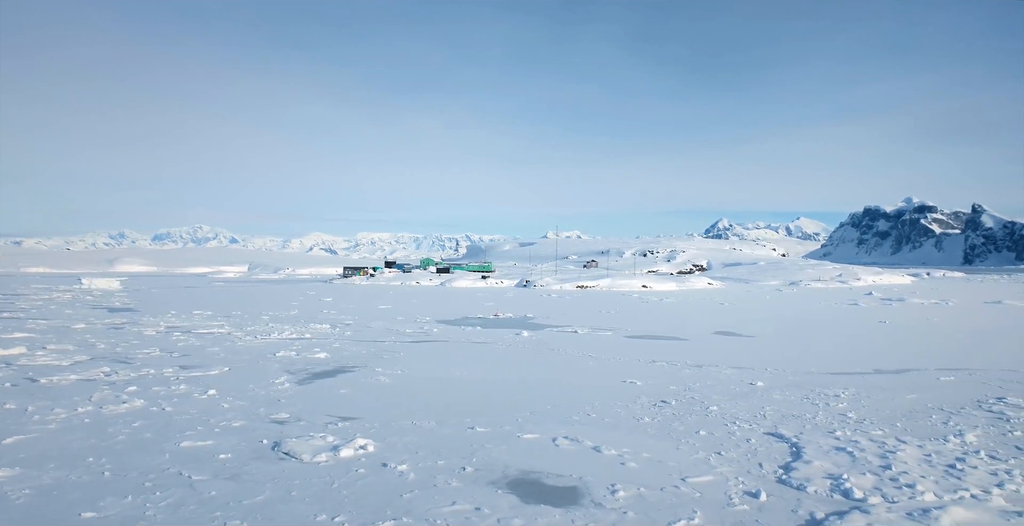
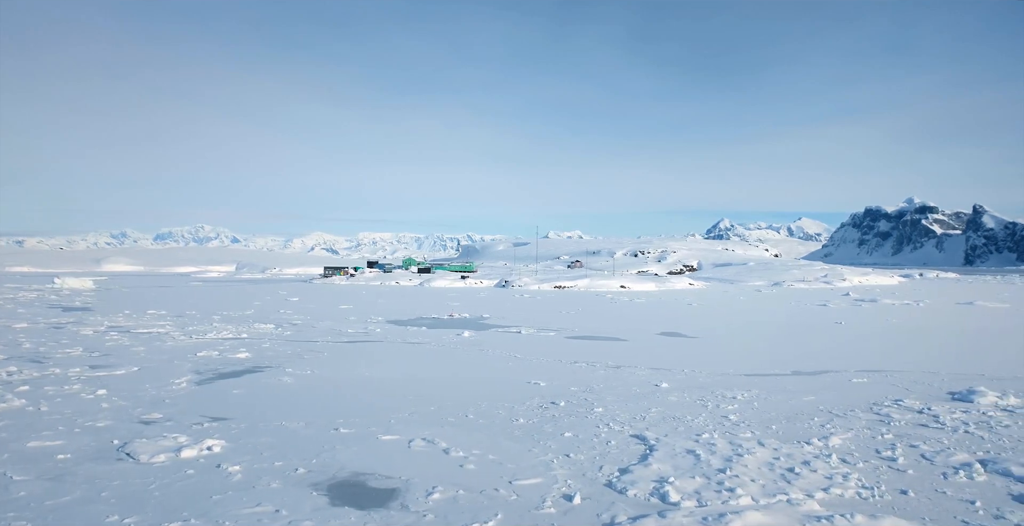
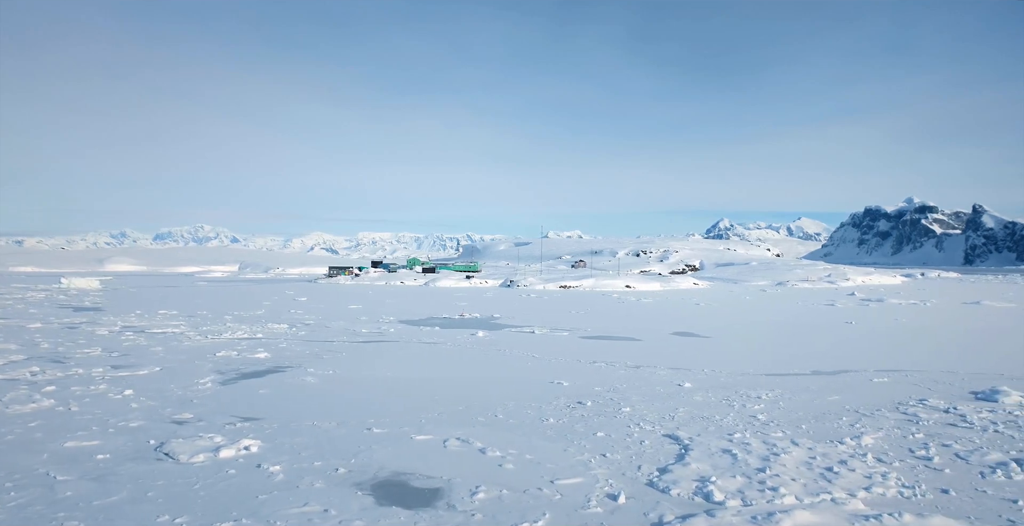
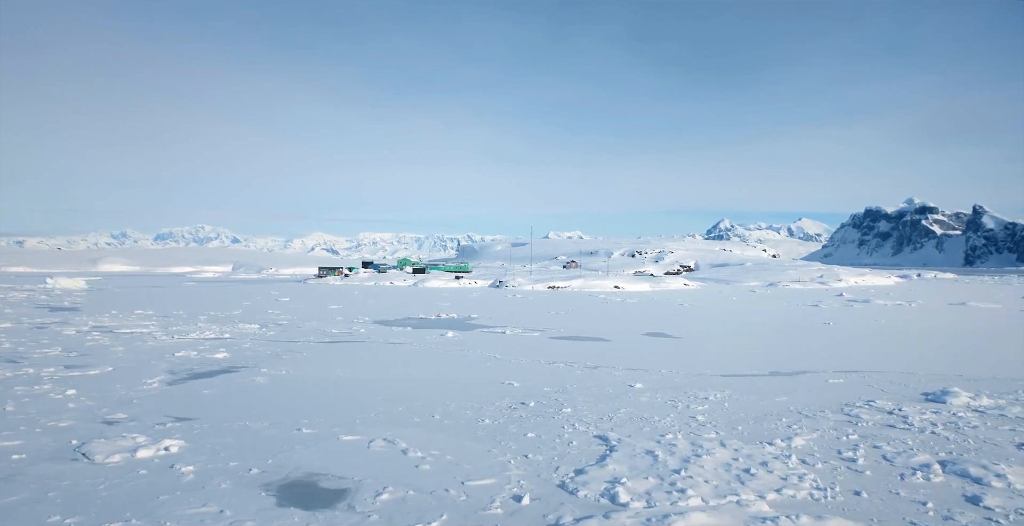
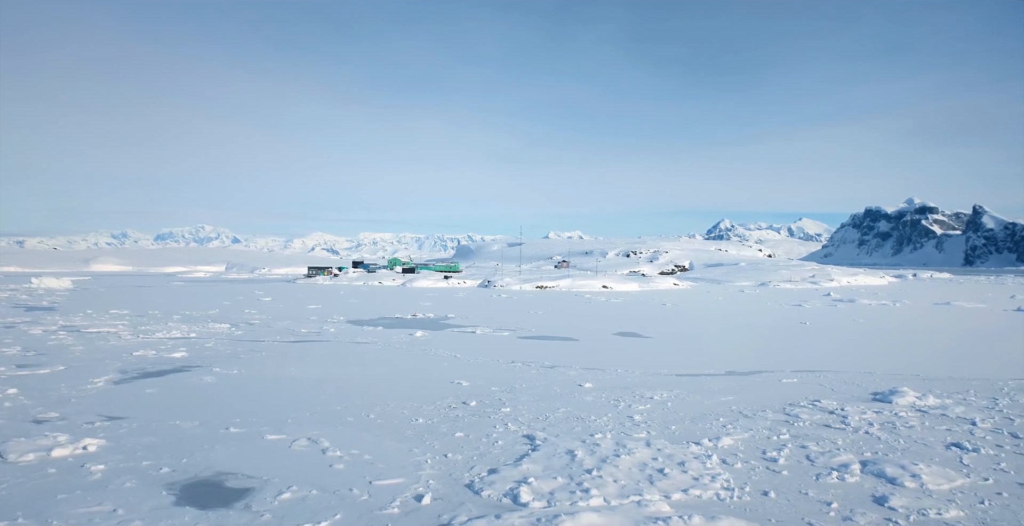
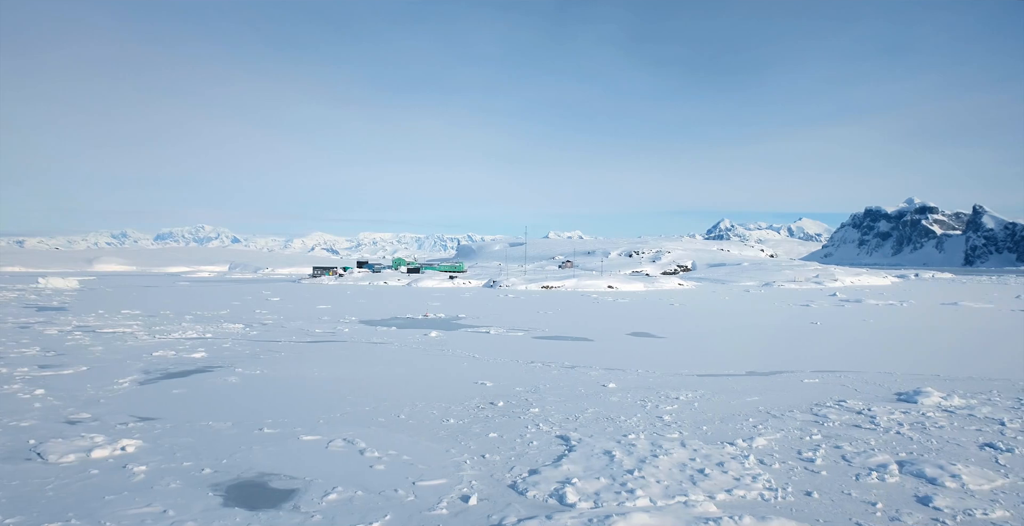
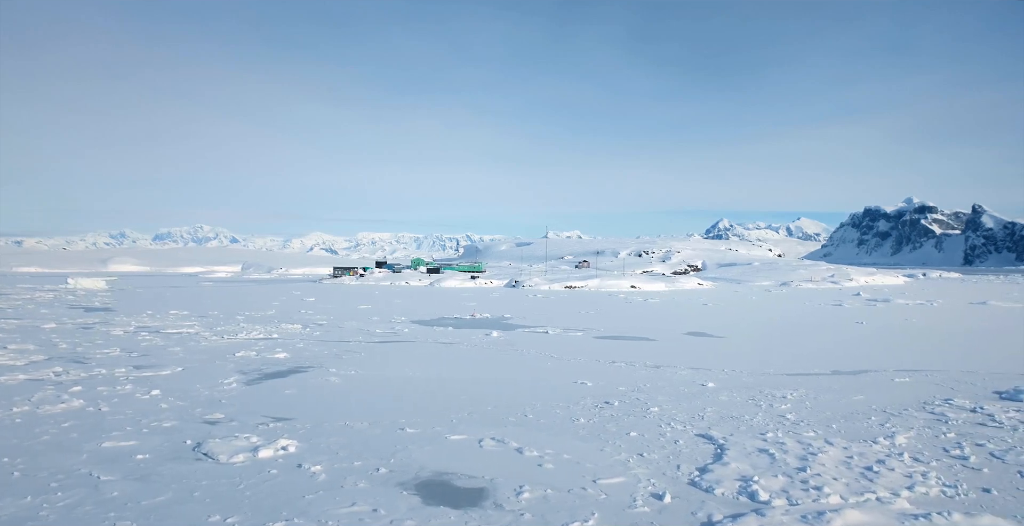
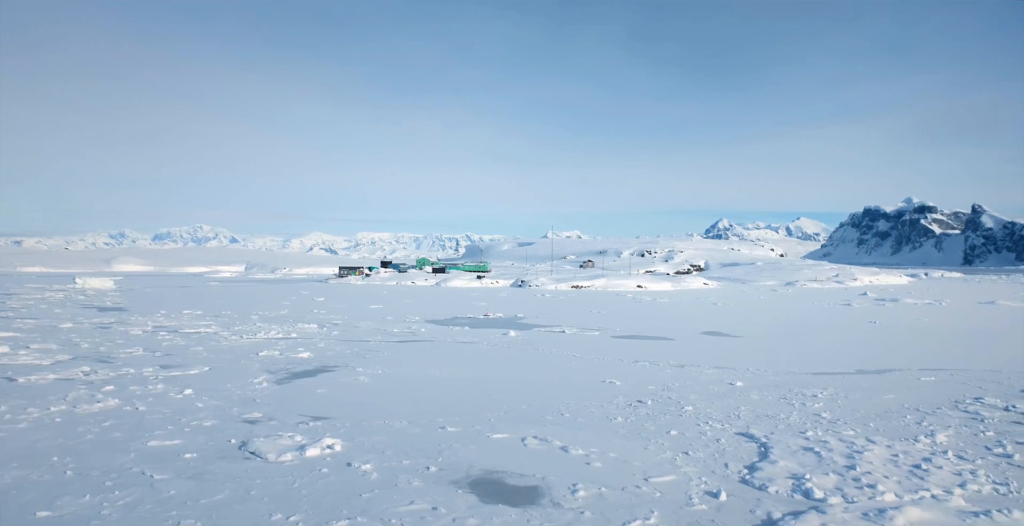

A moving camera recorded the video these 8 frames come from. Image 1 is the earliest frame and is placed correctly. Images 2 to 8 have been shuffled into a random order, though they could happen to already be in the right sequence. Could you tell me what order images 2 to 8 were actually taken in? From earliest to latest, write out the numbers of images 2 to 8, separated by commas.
8, 7, 3, 2, 4, 6, 5
